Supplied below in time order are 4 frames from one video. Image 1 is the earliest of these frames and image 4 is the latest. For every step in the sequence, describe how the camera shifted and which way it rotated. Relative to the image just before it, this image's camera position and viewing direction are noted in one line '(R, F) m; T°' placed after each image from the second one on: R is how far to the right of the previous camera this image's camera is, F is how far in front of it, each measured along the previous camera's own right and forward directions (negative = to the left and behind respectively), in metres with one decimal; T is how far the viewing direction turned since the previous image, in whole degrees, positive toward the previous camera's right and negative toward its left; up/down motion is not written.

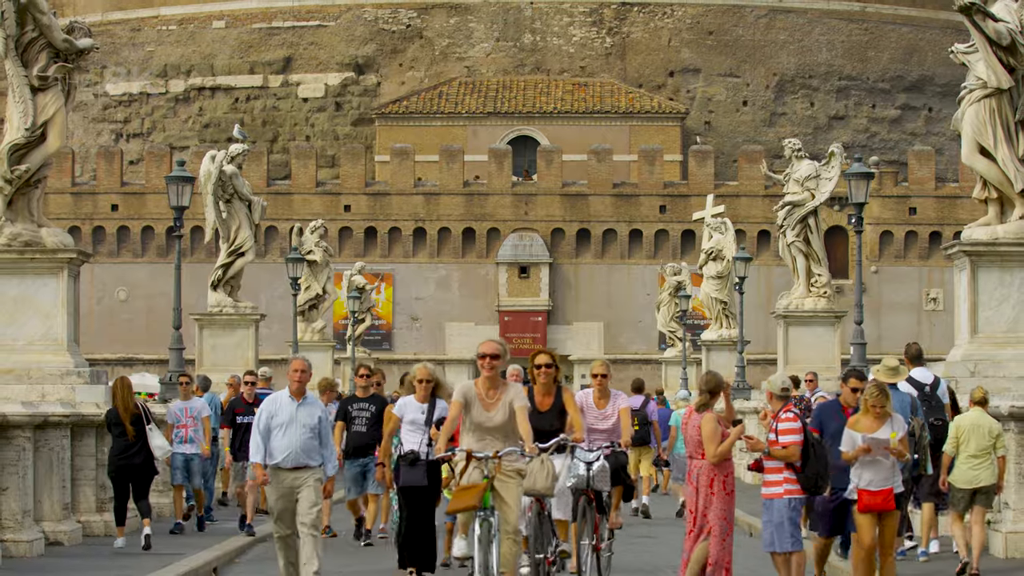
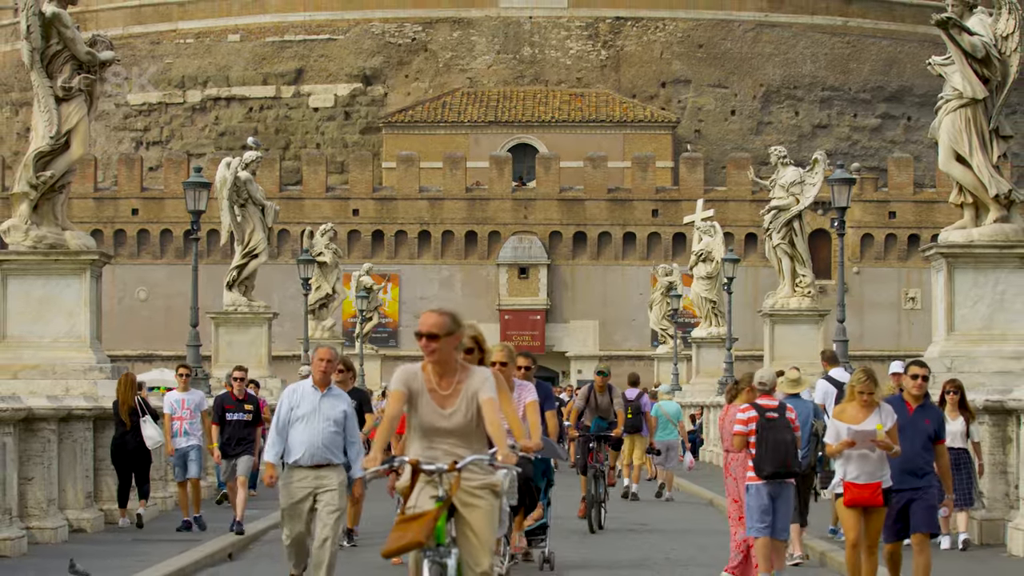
(+0.1, -0.8) m; 0°
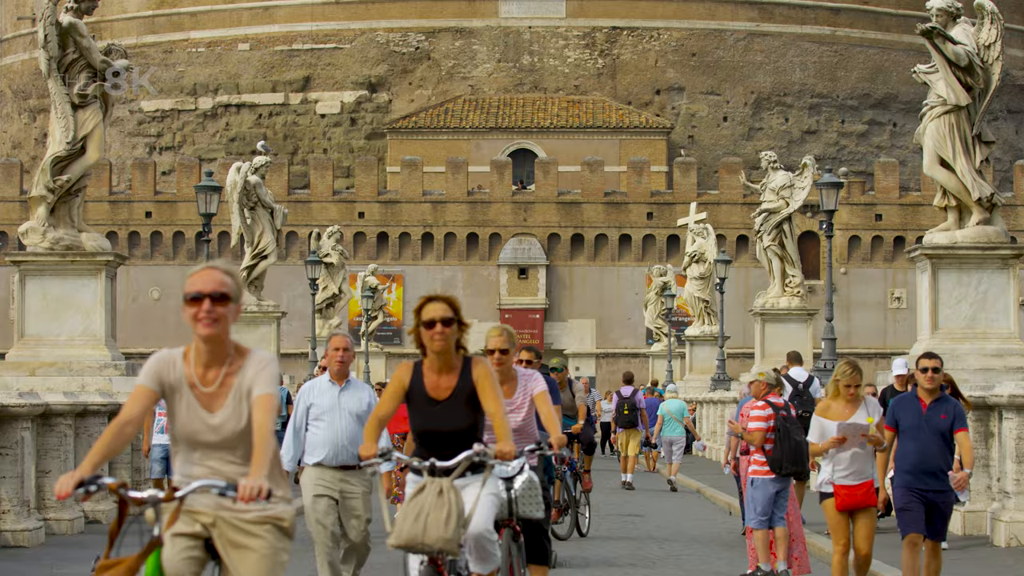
(0.0, -0.6) m; 0°
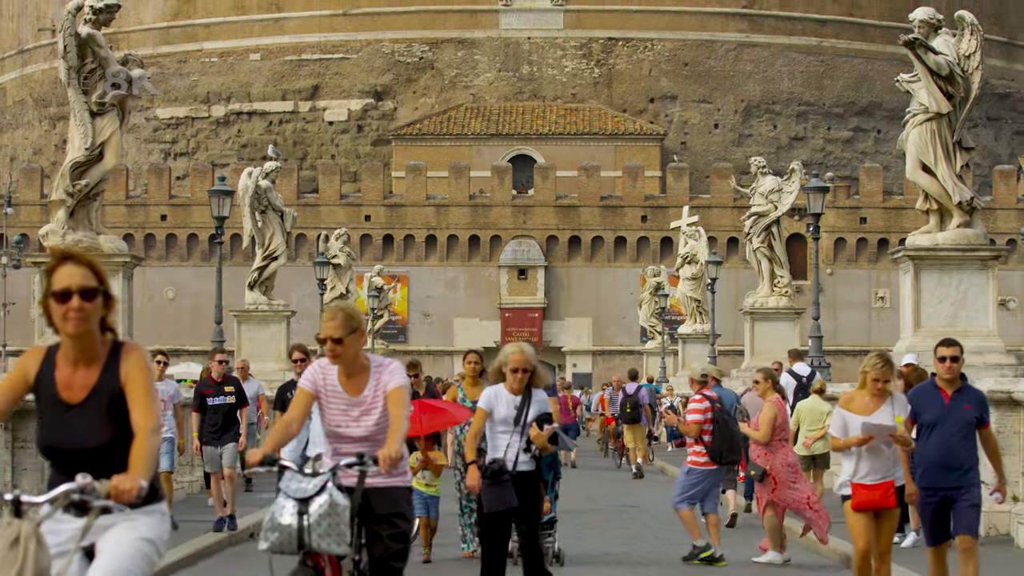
(+0.1, -0.7) m; 0°
